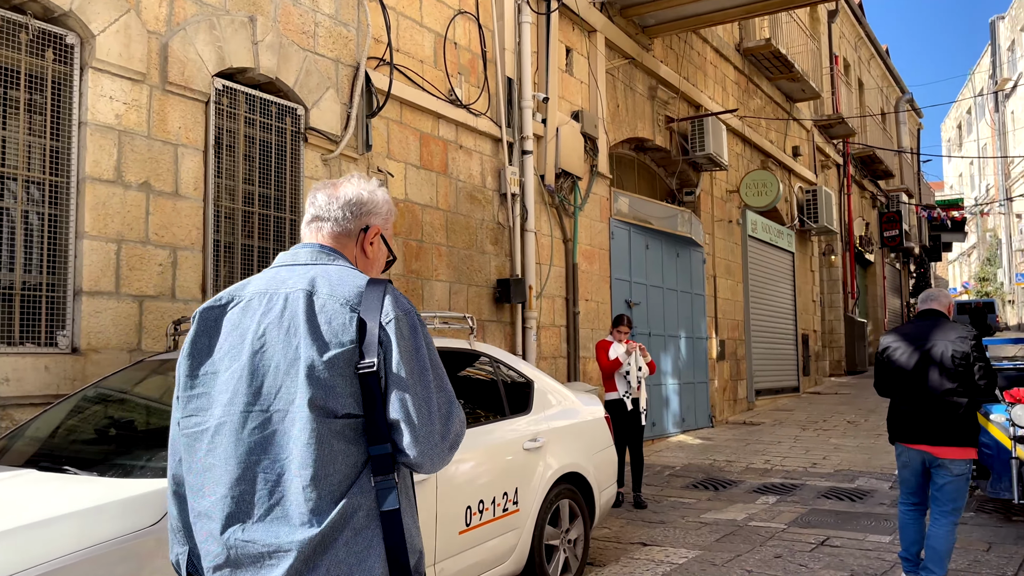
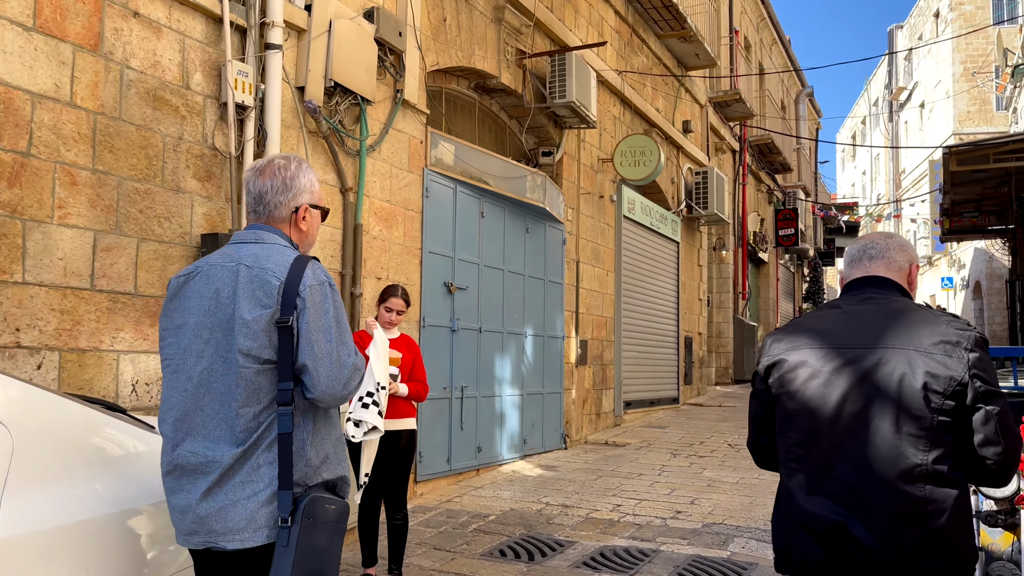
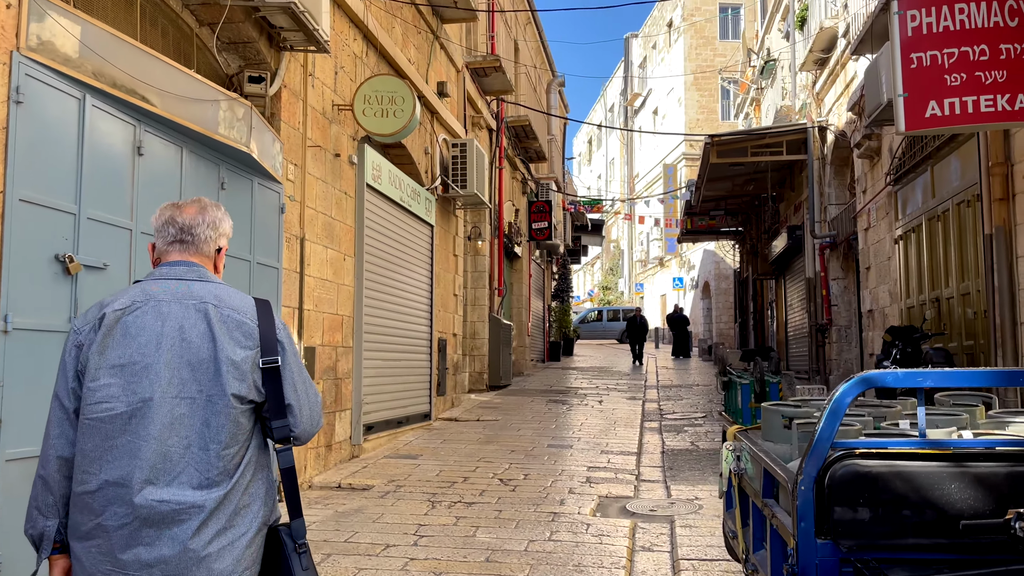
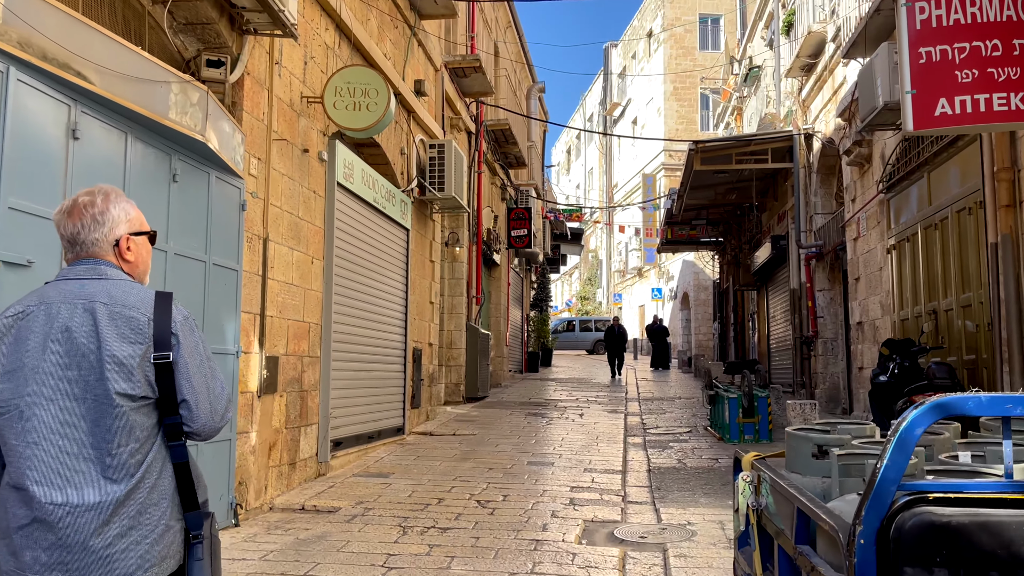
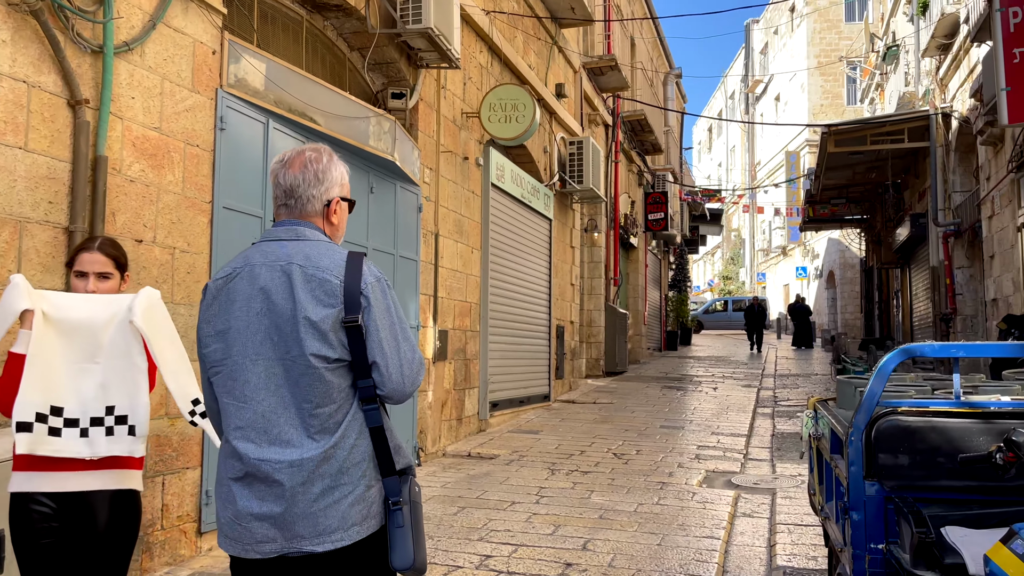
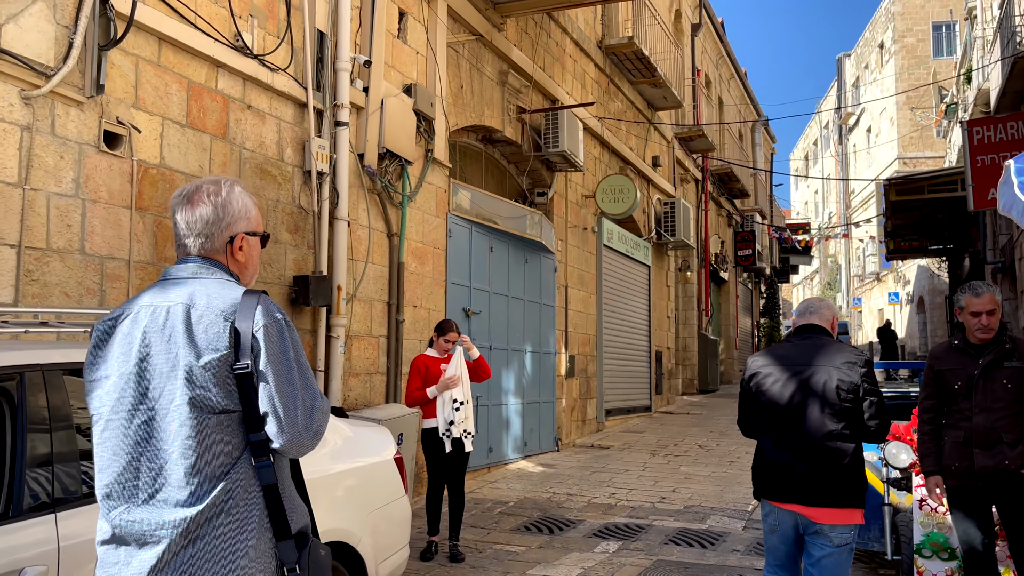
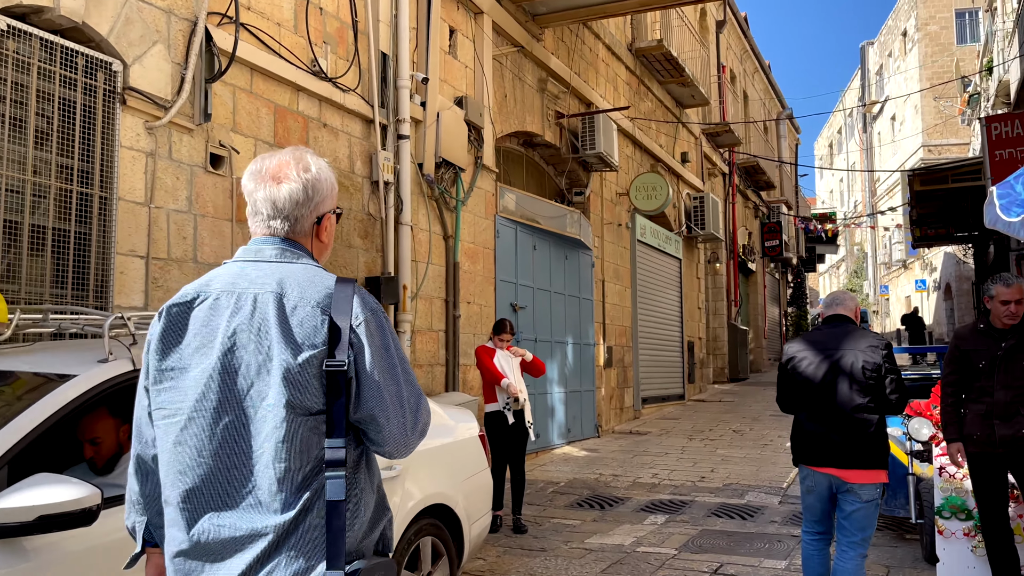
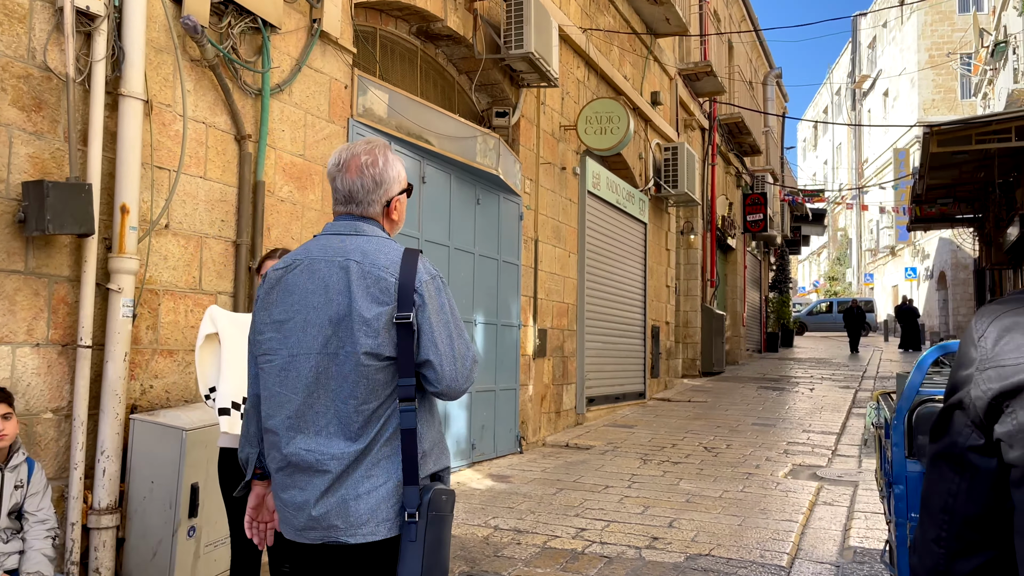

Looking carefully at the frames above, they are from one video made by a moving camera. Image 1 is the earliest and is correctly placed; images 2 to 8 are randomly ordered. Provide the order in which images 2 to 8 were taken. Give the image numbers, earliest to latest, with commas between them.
7, 6, 2, 8, 5, 3, 4
